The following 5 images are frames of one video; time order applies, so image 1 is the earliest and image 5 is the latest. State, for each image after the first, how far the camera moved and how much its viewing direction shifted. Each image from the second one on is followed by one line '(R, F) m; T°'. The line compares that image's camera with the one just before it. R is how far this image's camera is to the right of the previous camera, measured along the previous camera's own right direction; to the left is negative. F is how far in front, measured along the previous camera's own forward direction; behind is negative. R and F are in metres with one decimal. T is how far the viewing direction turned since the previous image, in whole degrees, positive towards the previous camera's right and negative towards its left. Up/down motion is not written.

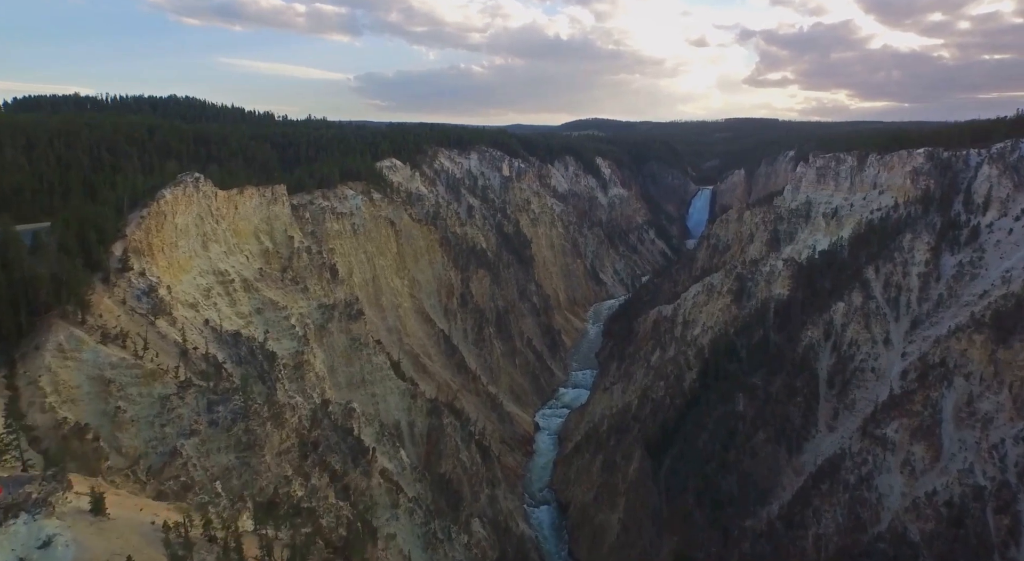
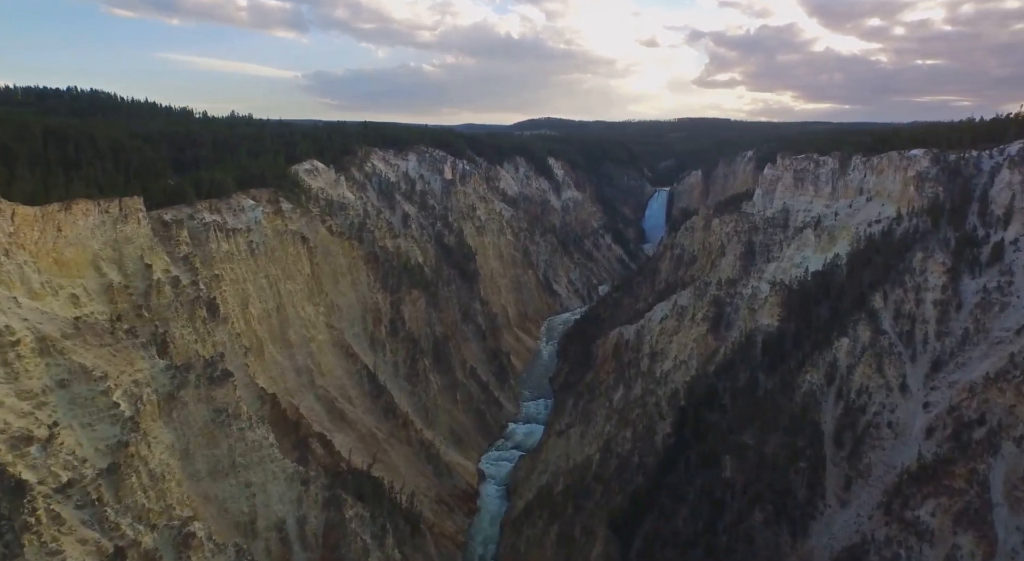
(+0.8, +5.1) m; +4°
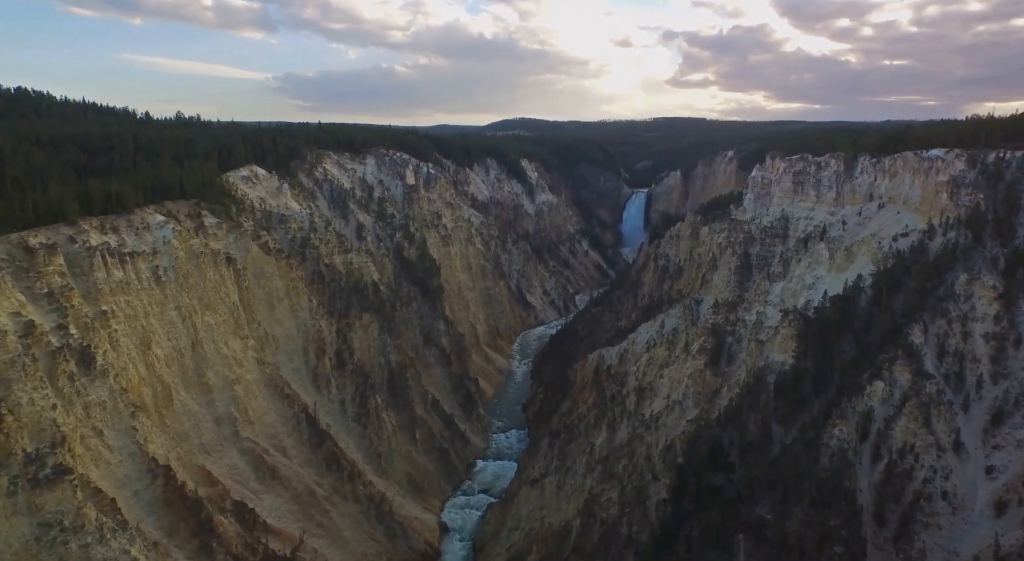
(+0.5, +4.0) m; +2°
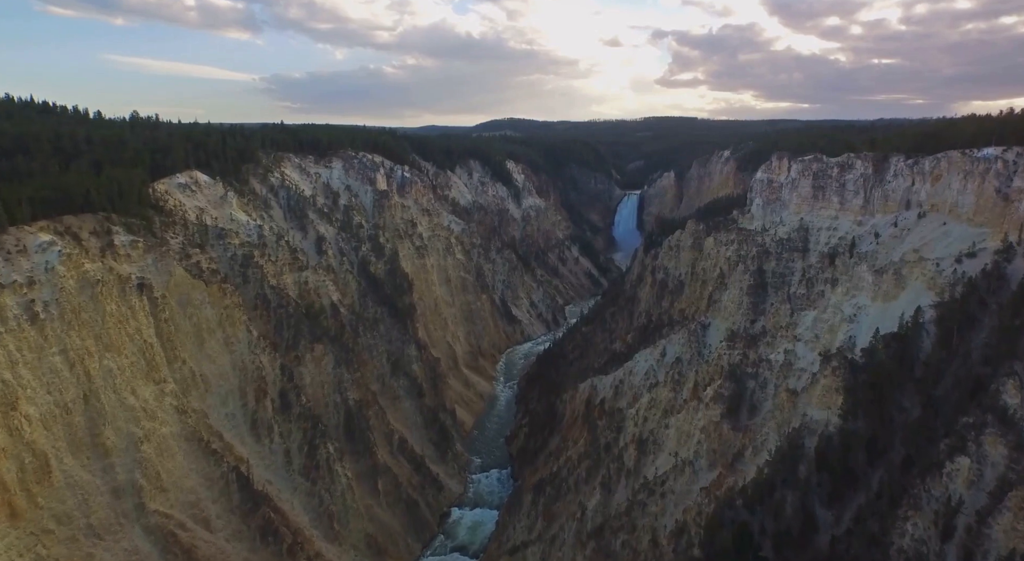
(+0.6, +4.1) m; +1°
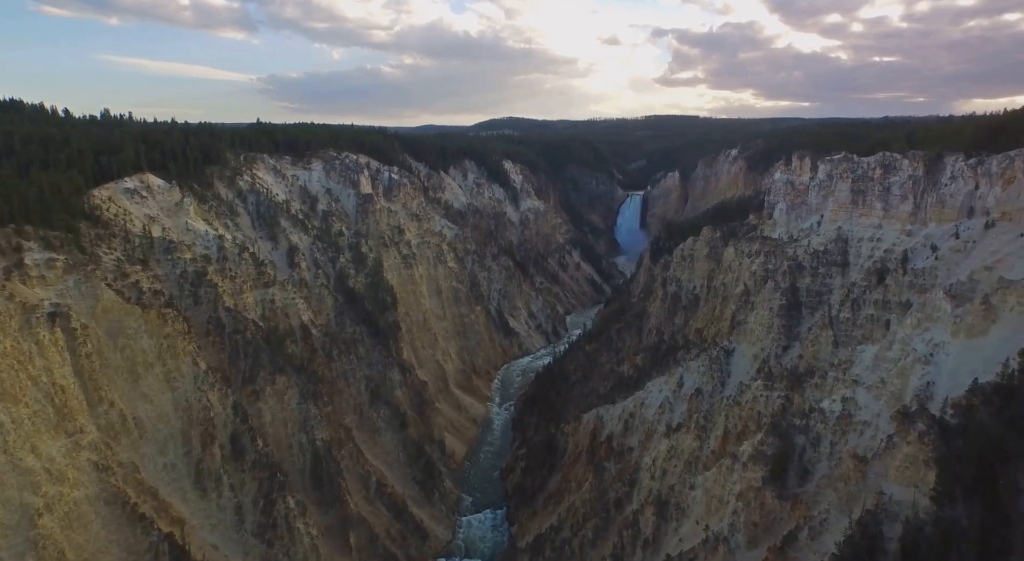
(+0.2, +3.4) m; 0°
